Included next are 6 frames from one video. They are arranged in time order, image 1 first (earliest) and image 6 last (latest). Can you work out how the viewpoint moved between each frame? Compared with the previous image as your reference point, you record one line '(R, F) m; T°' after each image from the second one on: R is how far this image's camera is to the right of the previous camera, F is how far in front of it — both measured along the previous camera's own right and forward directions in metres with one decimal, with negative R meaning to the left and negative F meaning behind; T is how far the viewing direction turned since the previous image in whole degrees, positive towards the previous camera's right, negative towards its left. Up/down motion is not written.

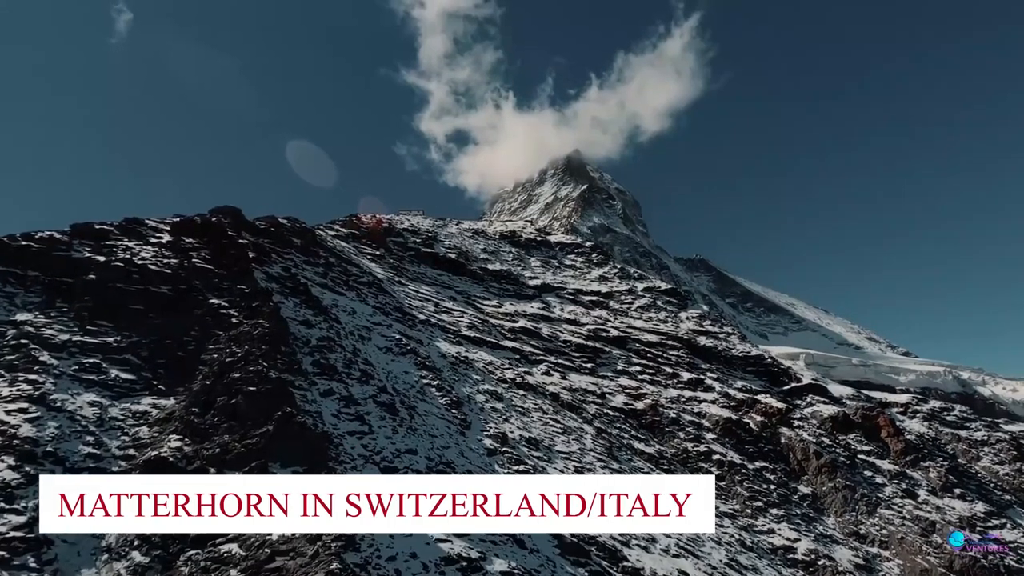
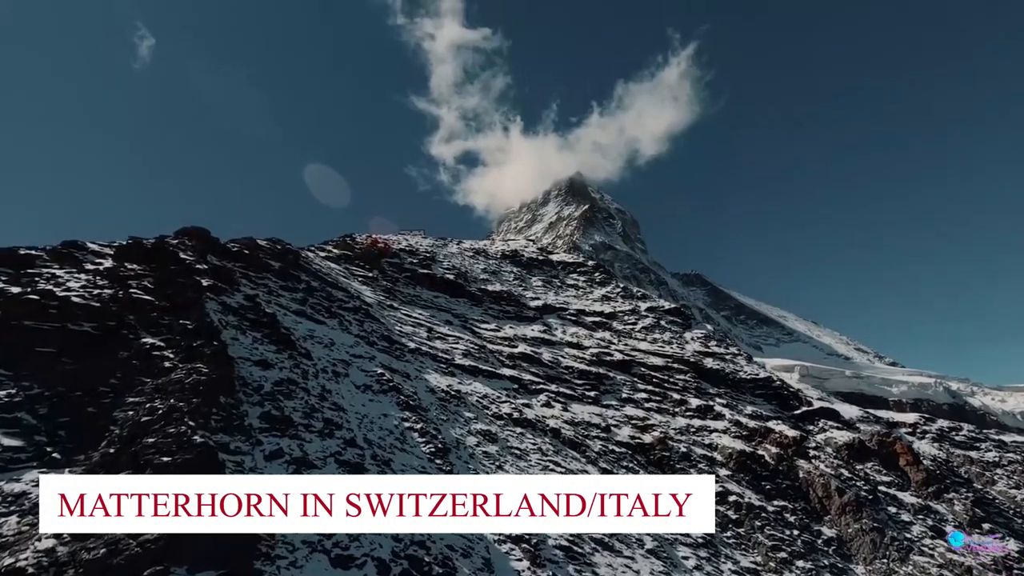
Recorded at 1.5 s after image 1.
(+0.4, +3.3) m; 0°
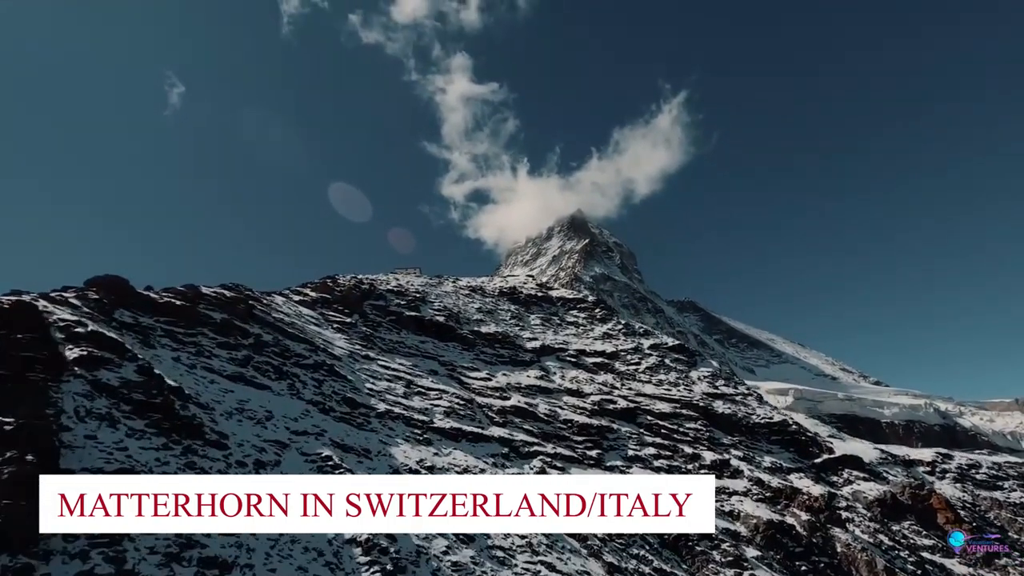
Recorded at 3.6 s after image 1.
(+1.0, +5.8) m; 0°
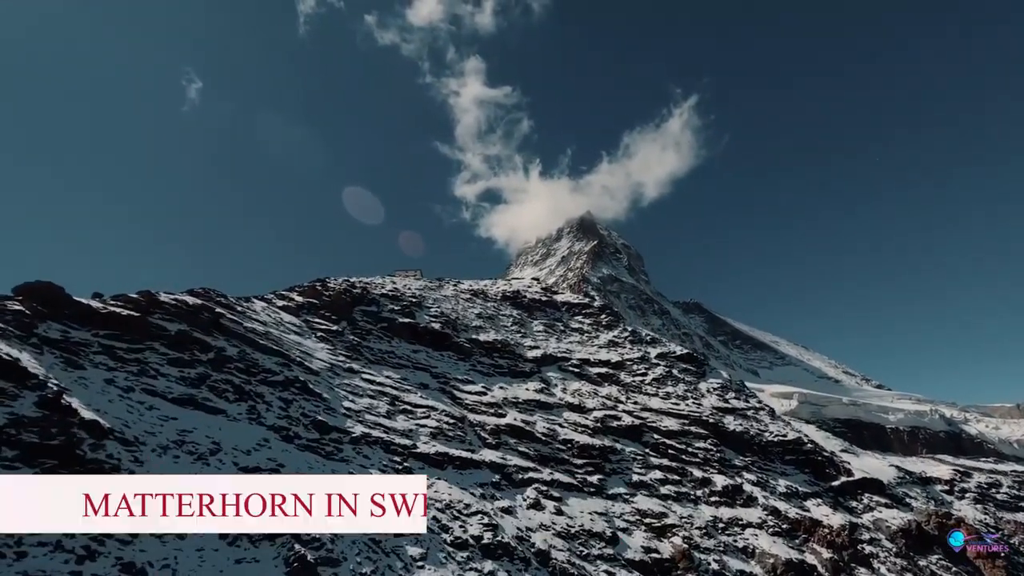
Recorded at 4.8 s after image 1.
(+1.0, +4.1) m; -1°
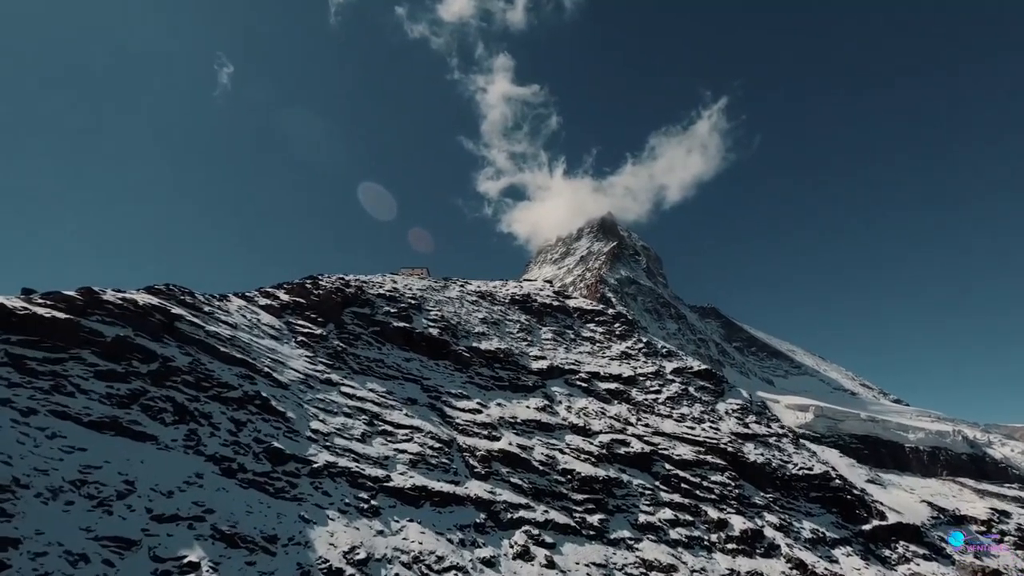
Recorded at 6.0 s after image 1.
(+1.1, +5.0) m; -2°
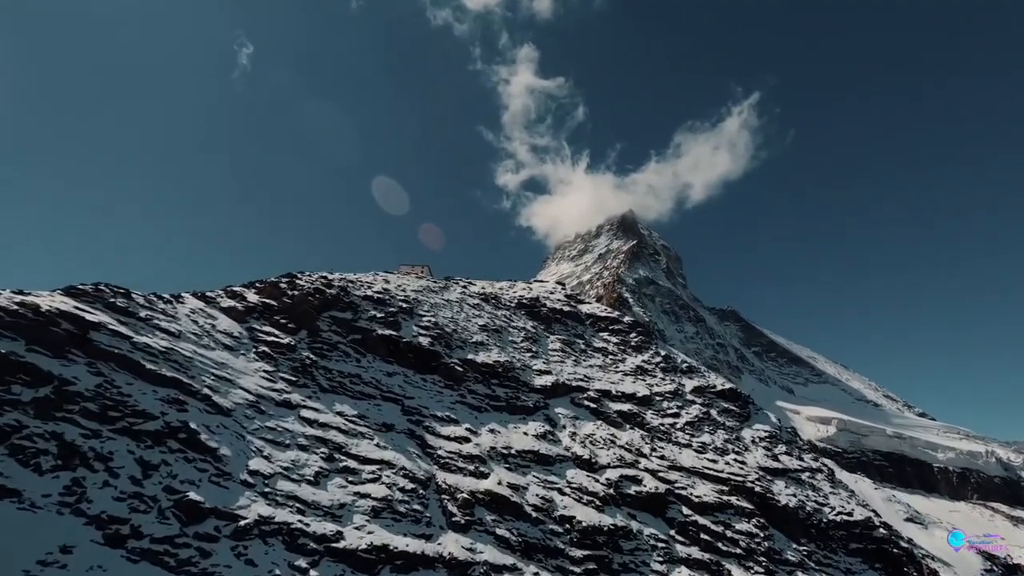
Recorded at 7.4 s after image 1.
(+0.9, +6.3) m; -1°
